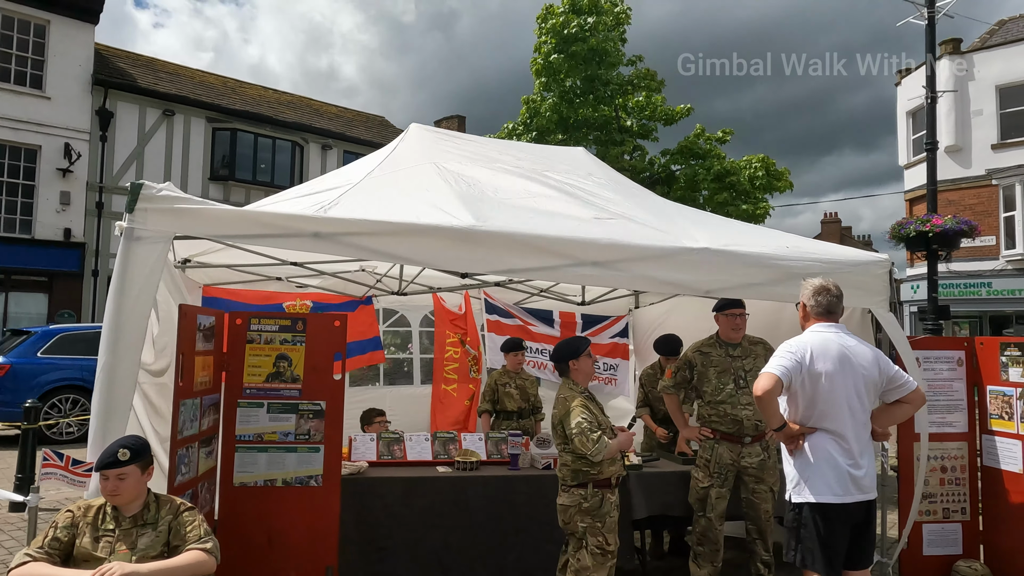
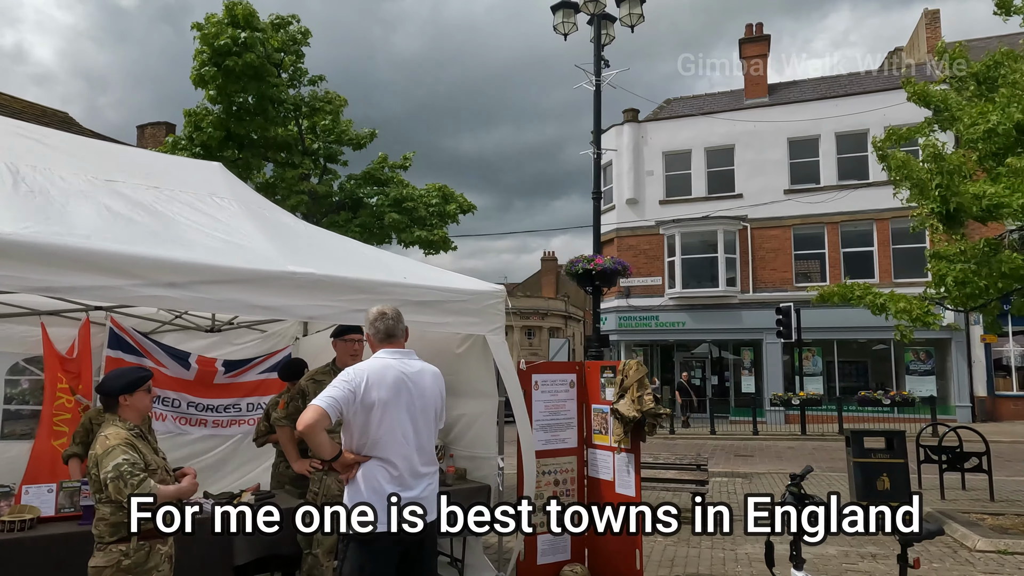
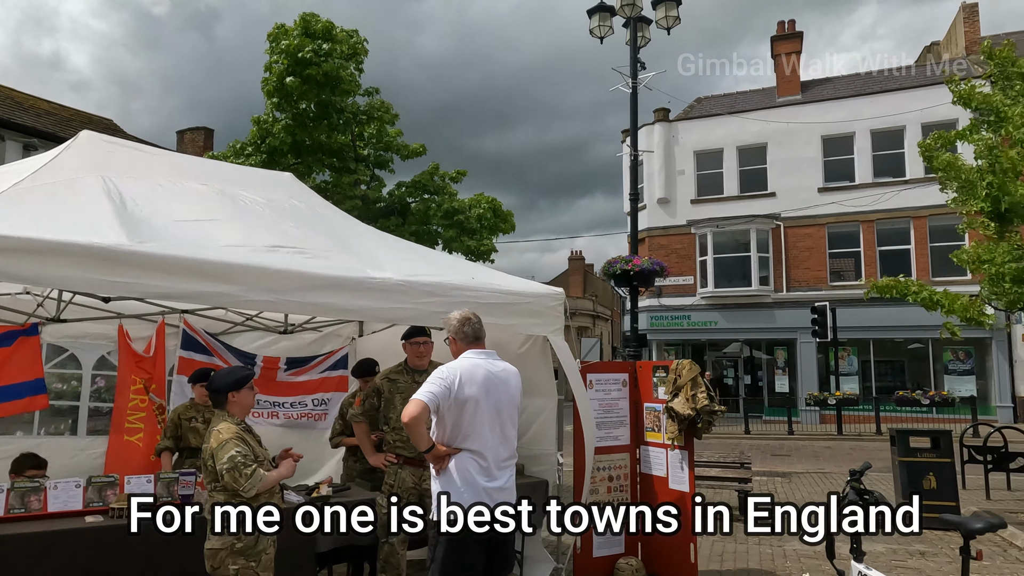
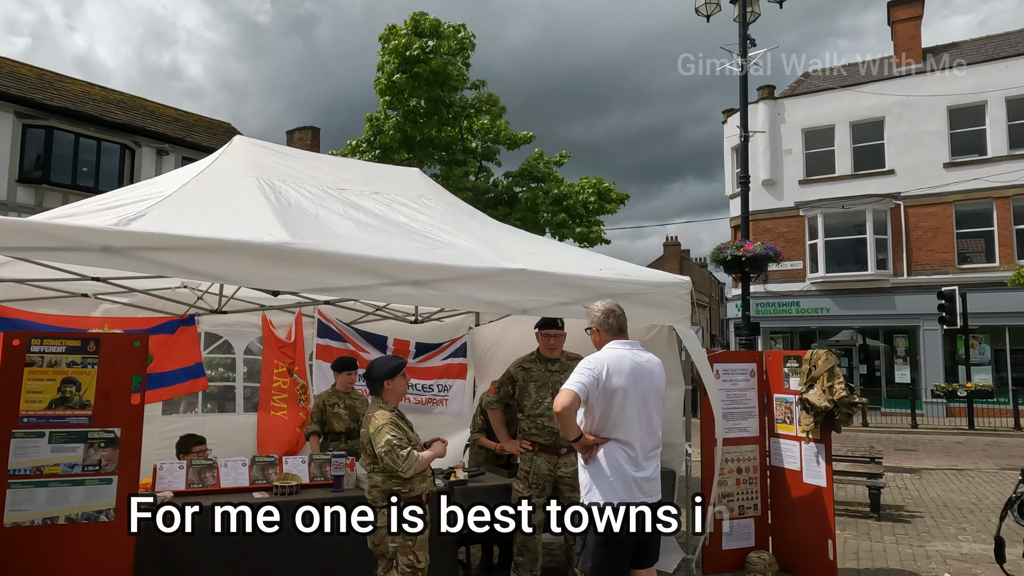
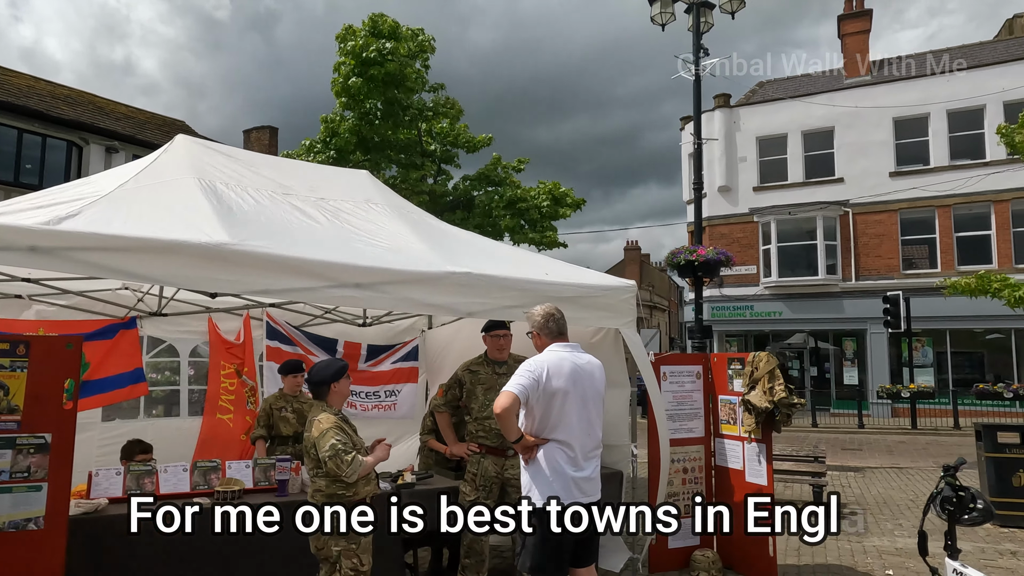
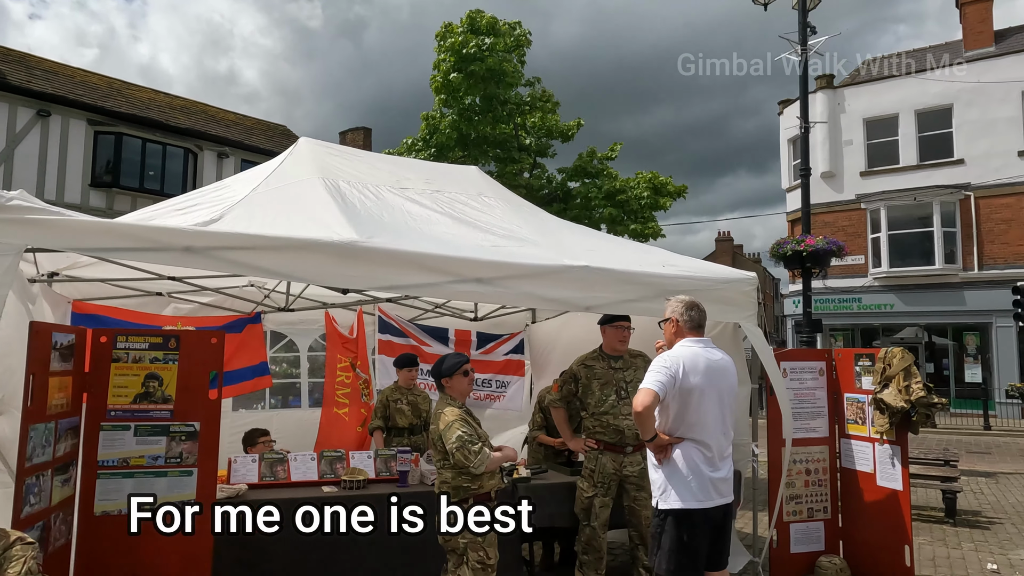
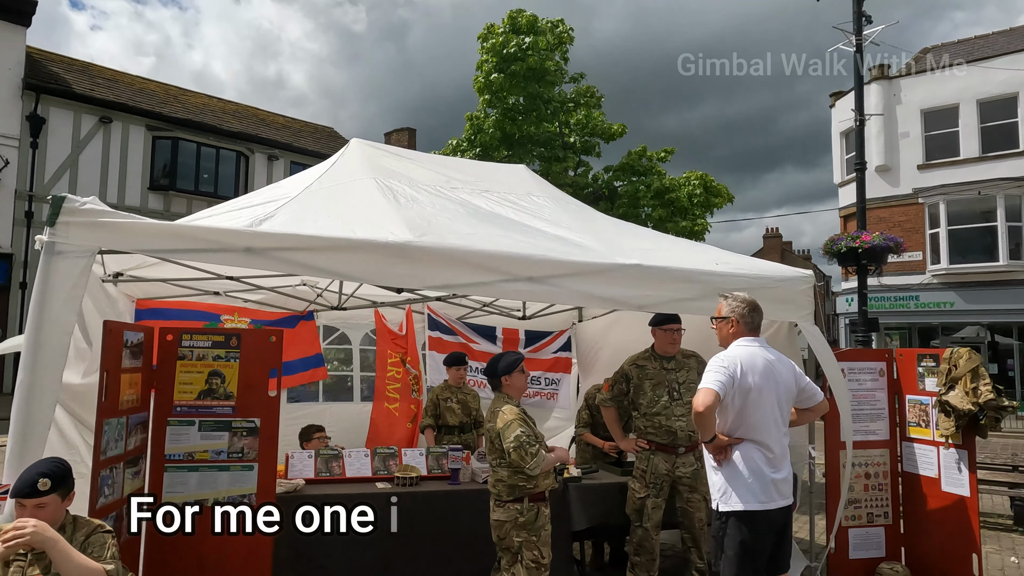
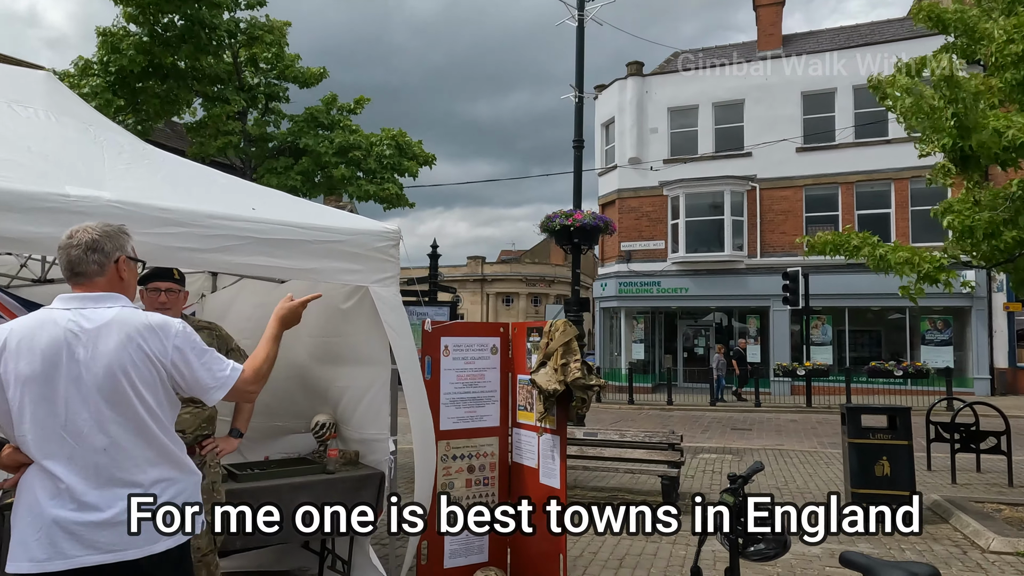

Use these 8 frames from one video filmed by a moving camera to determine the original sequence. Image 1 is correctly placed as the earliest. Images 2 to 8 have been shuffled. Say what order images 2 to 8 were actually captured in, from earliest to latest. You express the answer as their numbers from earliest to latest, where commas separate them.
7, 6, 4, 5, 3, 2, 8
